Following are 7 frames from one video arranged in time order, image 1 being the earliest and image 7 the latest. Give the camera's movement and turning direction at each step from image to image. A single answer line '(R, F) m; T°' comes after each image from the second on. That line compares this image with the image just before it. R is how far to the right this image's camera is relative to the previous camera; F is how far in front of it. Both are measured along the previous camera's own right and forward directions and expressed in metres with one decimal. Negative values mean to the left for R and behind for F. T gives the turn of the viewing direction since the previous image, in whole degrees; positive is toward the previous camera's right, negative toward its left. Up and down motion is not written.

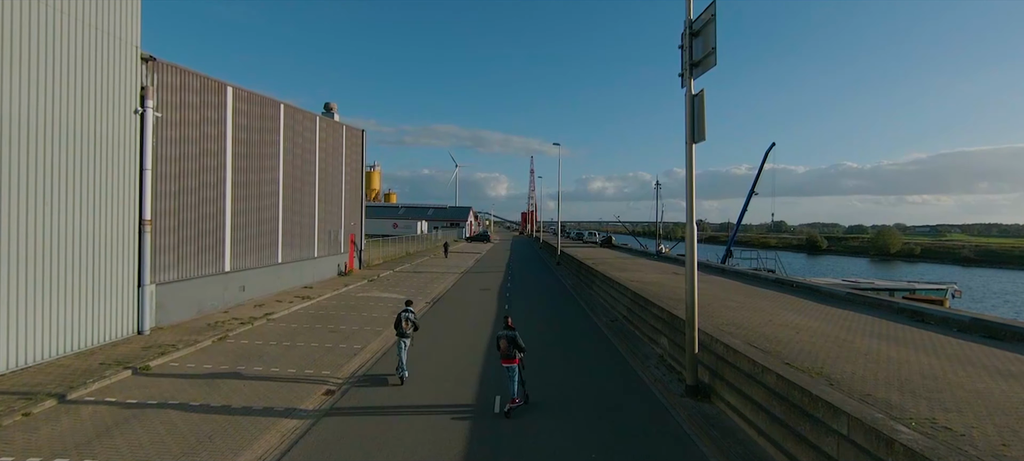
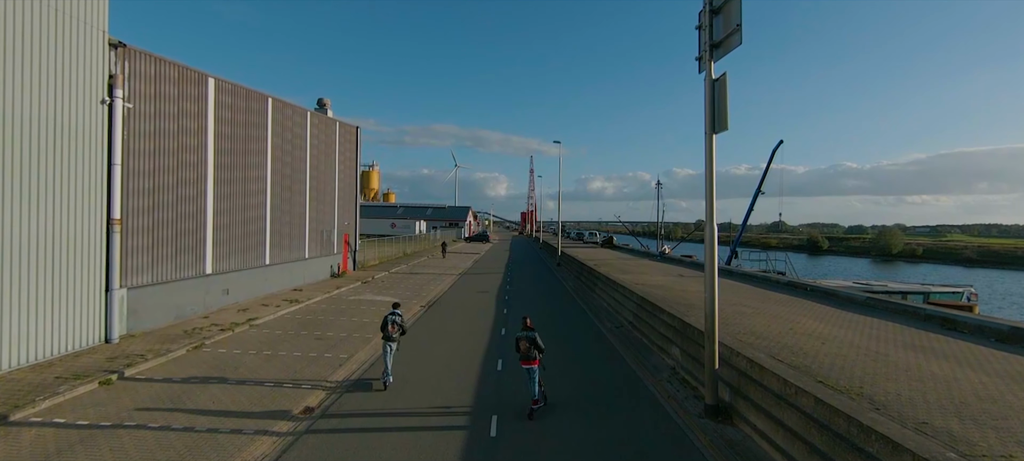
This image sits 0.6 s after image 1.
(0.0, +1.0) m; 0°
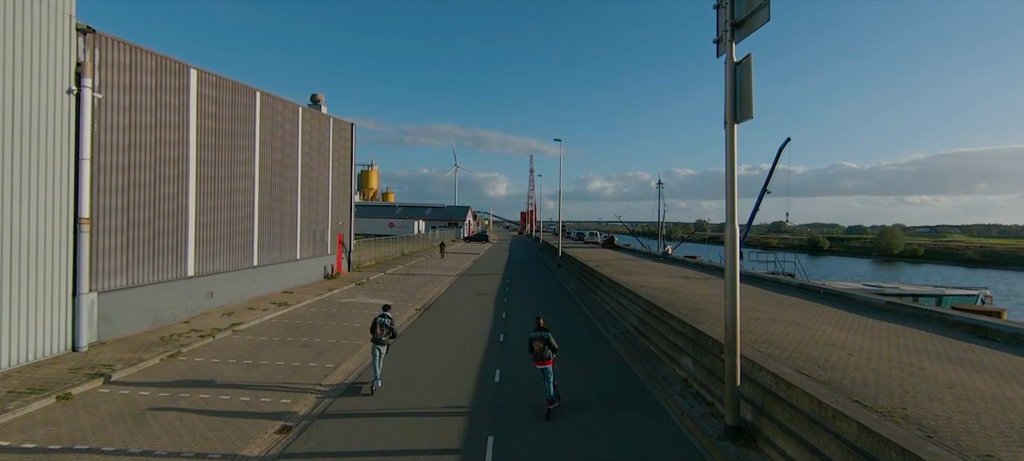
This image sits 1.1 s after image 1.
(0.0, +0.8) m; 0°
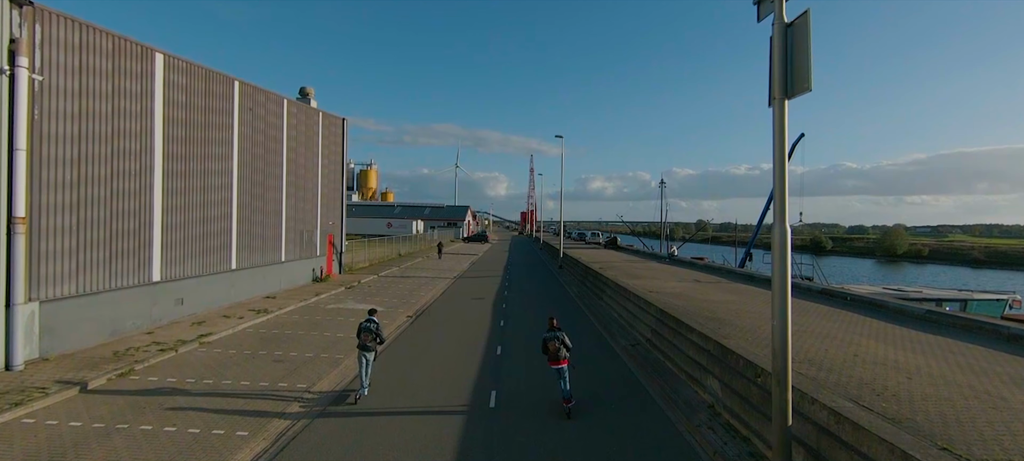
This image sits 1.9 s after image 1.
(0.0, +1.4) m; 0°
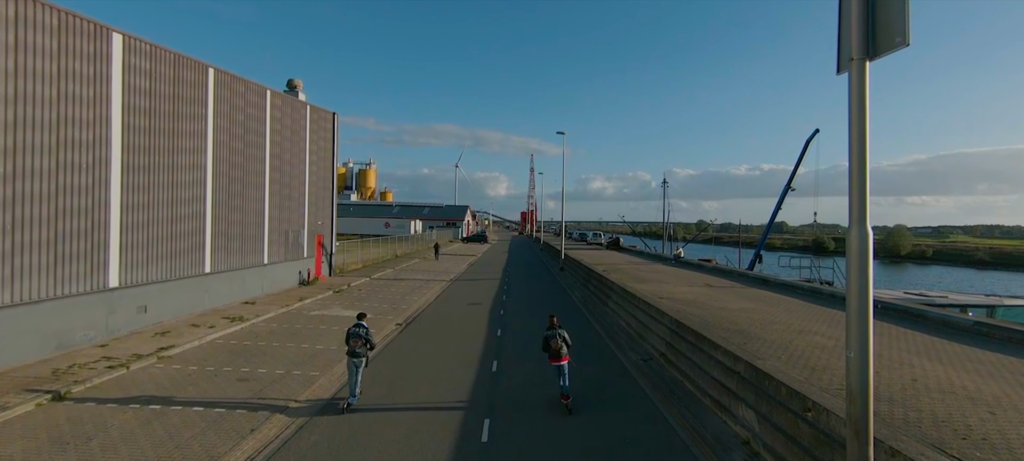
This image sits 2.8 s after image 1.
(+0.1, +1.4) m; 0°
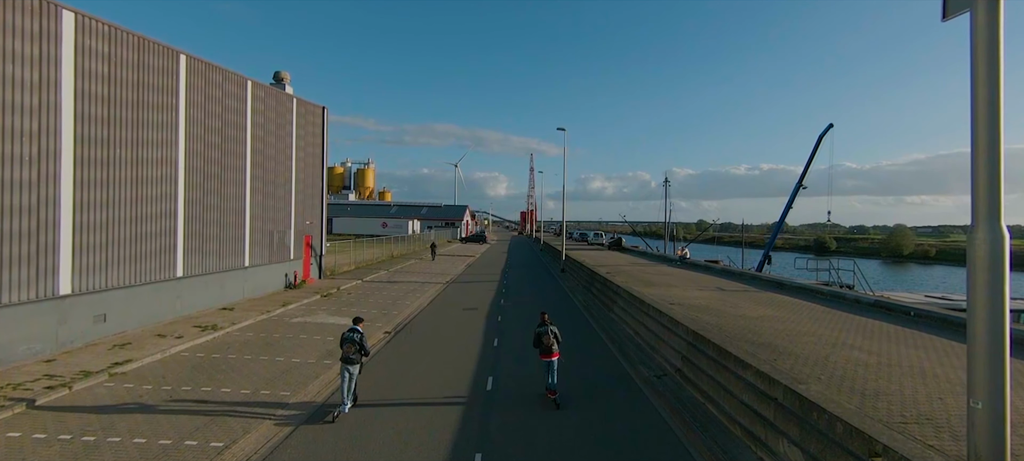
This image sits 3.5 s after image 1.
(0.0, +1.3) m; 0°
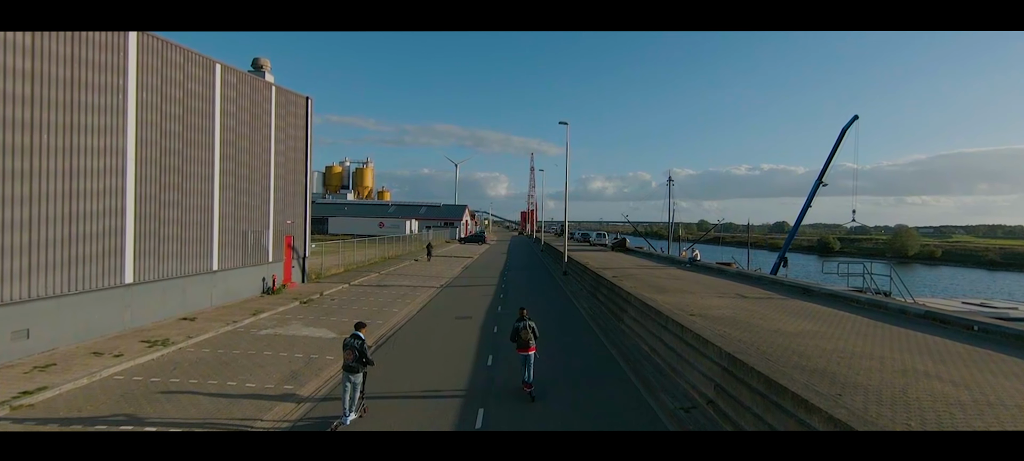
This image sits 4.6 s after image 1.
(+0.1, +1.9) m; 0°
